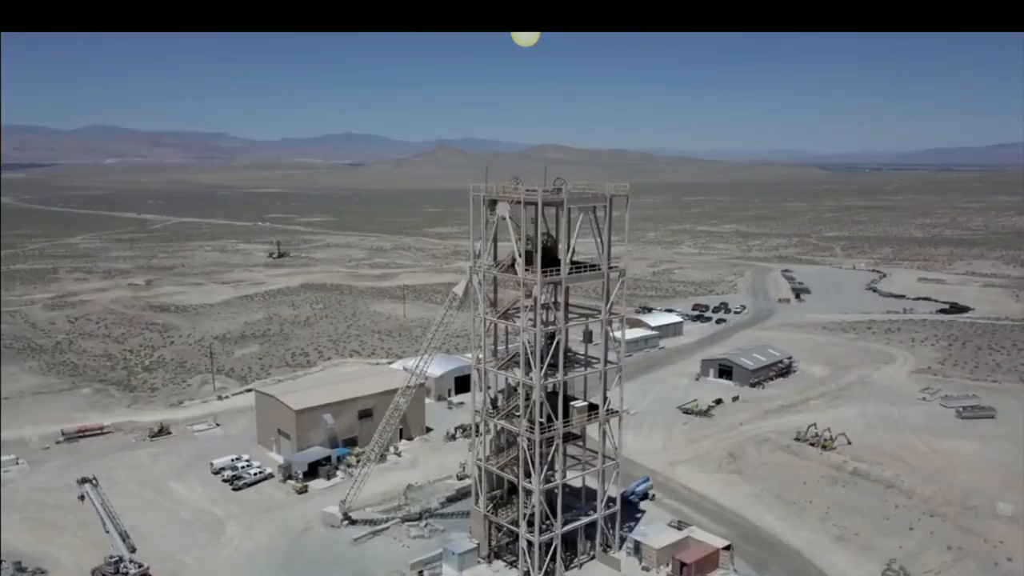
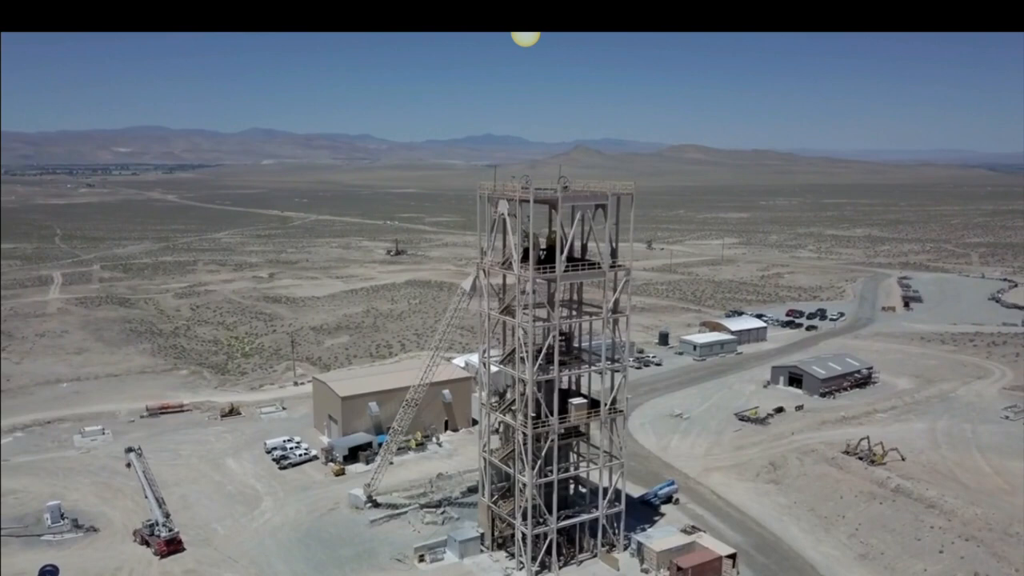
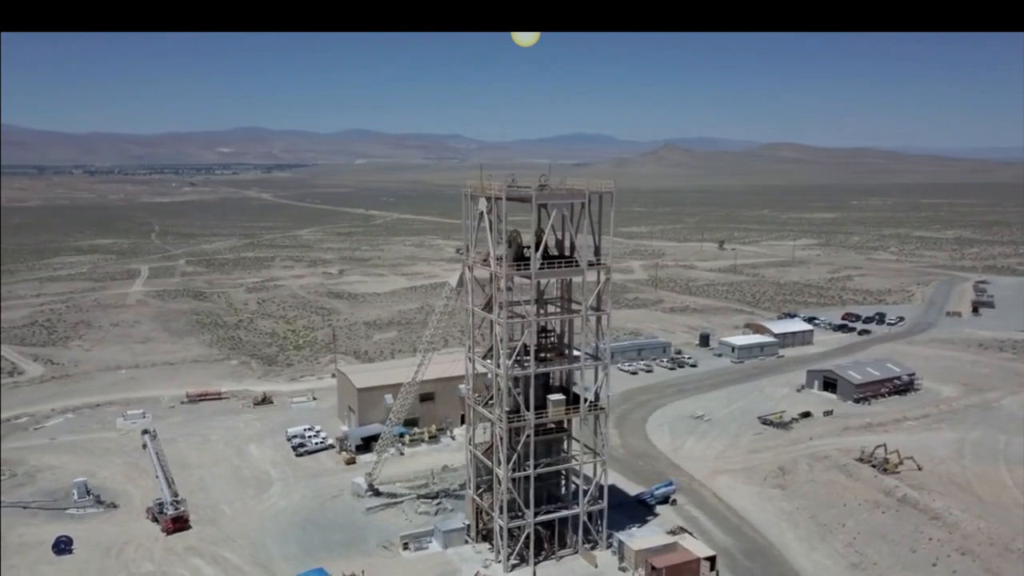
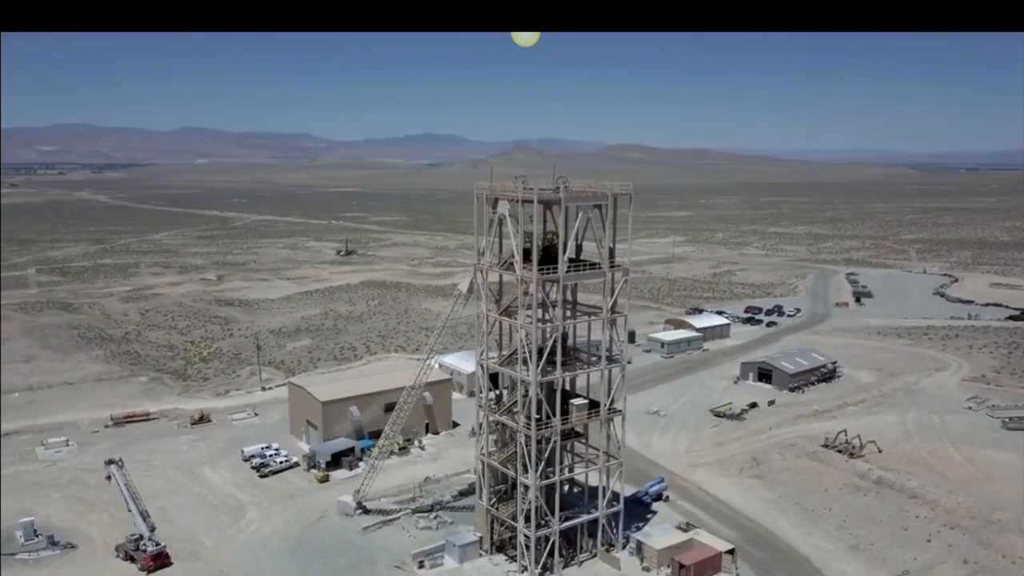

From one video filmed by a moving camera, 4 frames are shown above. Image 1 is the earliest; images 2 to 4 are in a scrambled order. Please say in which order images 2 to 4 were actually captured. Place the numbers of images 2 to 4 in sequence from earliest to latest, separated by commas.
4, 2, 3
